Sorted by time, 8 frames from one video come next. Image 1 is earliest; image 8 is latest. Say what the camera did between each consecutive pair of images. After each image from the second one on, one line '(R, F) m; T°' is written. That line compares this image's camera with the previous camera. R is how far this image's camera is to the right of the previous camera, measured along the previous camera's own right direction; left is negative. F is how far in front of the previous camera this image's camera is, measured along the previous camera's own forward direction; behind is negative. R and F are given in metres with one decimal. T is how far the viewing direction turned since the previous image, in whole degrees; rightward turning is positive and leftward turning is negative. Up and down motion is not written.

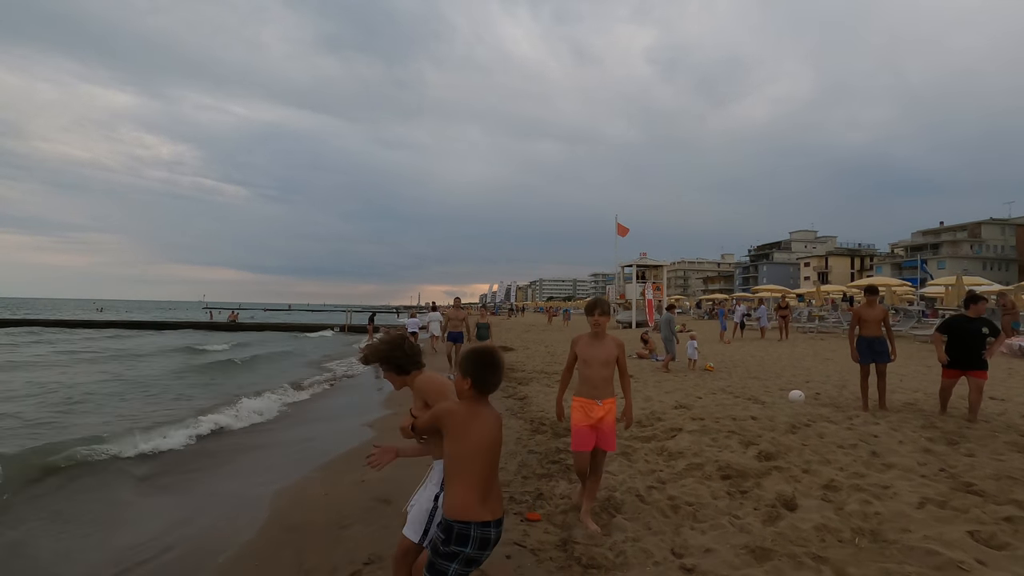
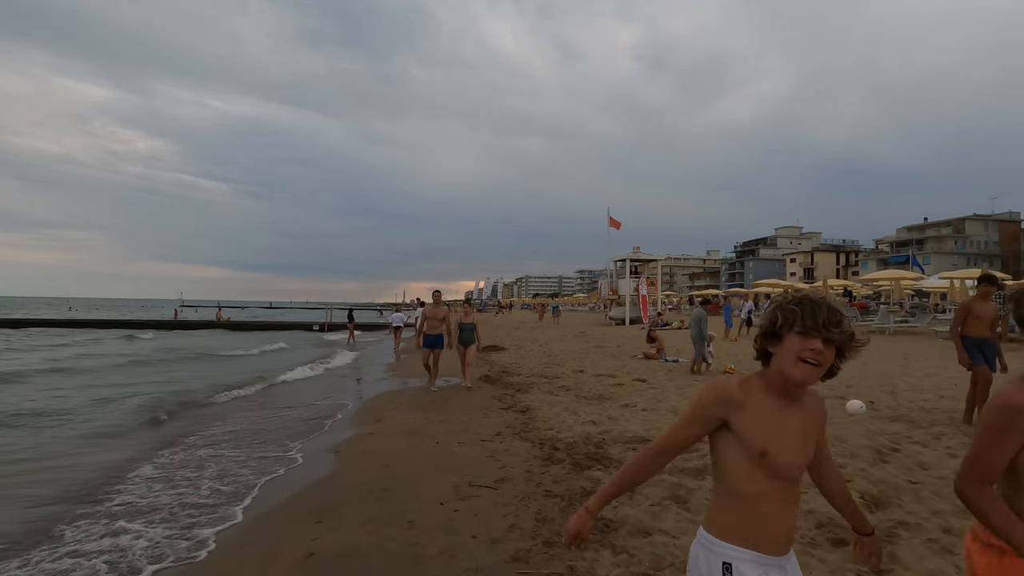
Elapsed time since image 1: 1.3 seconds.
(-0.2, +1.5) m; +2°
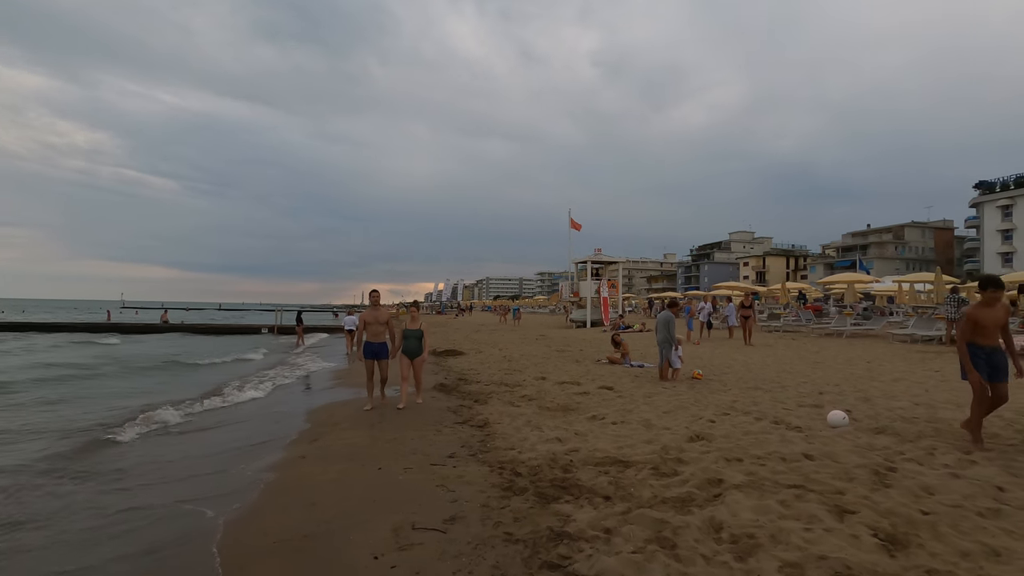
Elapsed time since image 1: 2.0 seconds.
(0.0, +0.8) m; +4°
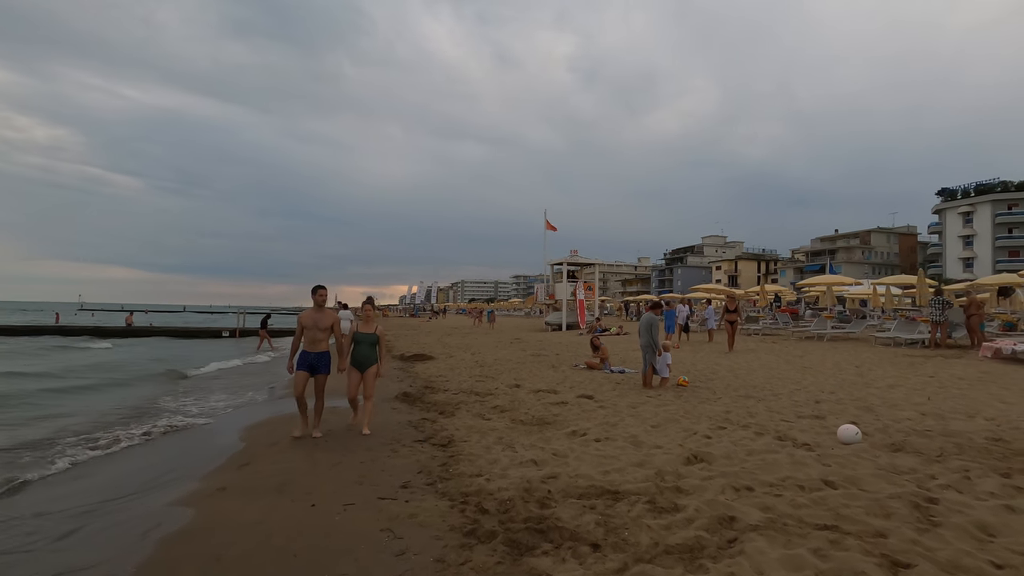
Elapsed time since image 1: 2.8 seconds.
(+0.1, +0.9) m; +3°
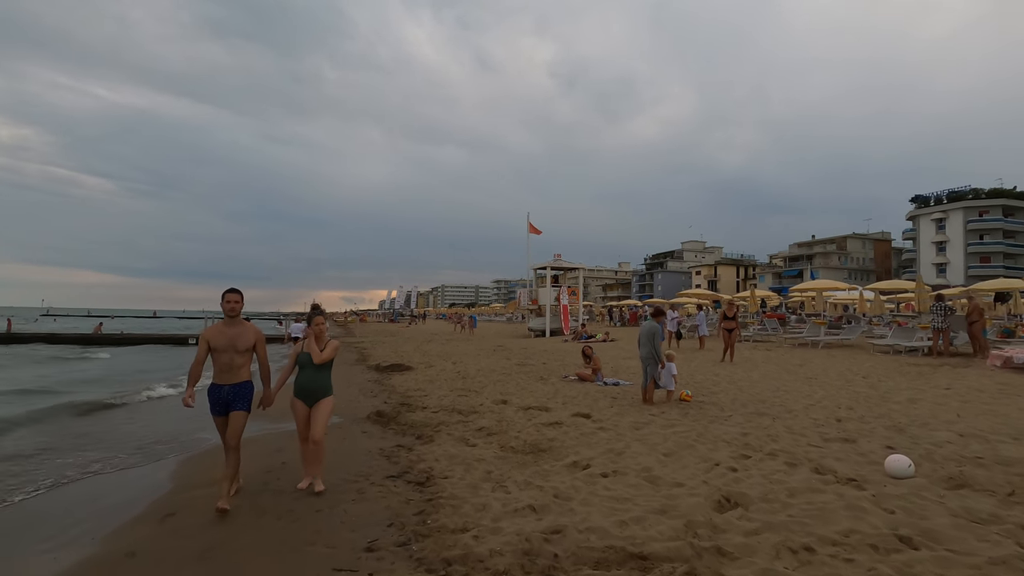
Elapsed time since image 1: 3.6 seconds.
(-0.1, +0.9) m; +2°
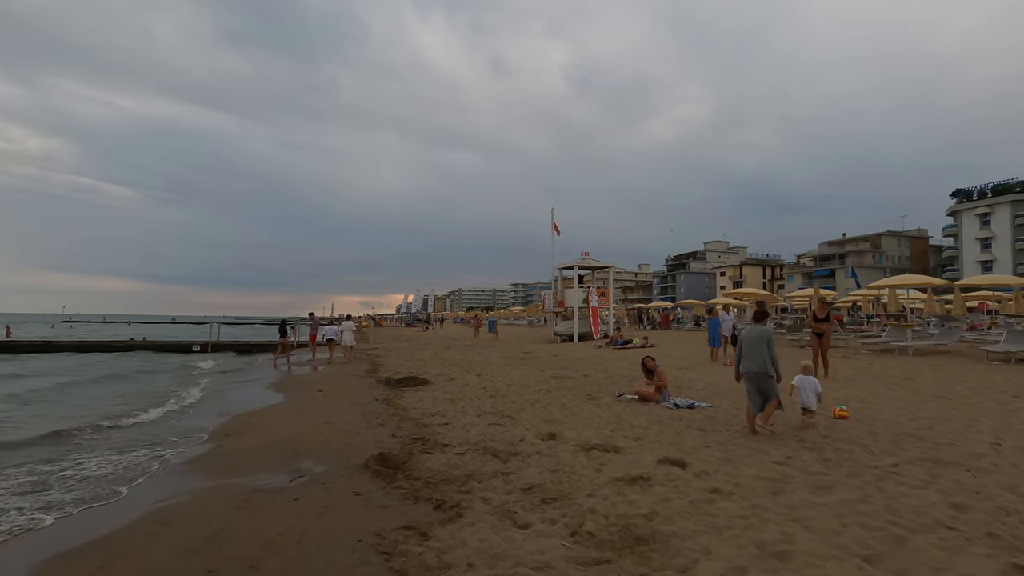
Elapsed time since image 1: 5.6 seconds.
(-0.4, +2.4) m; -2°
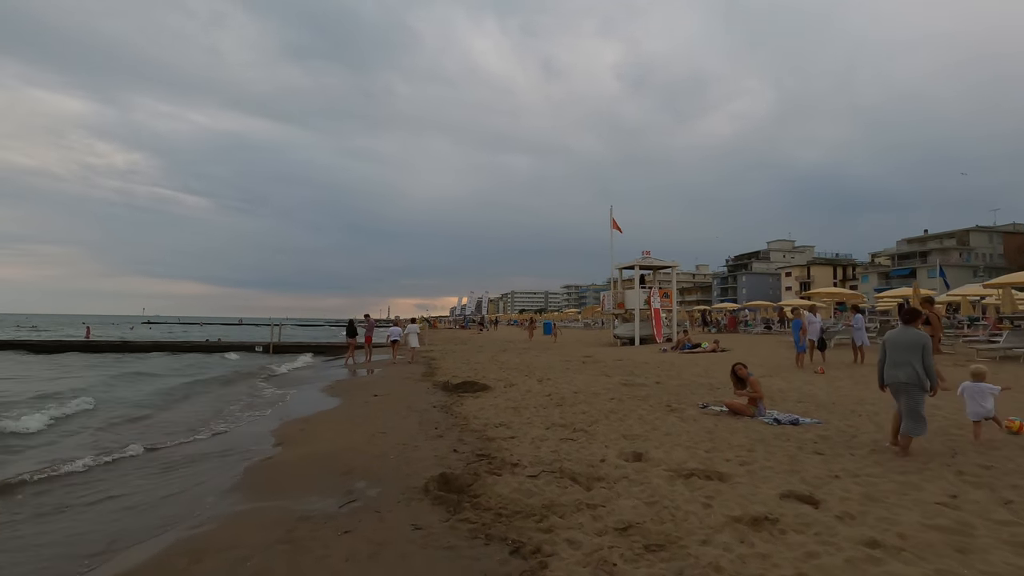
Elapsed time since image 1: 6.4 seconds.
(-0.3, +0.9) m; -6°
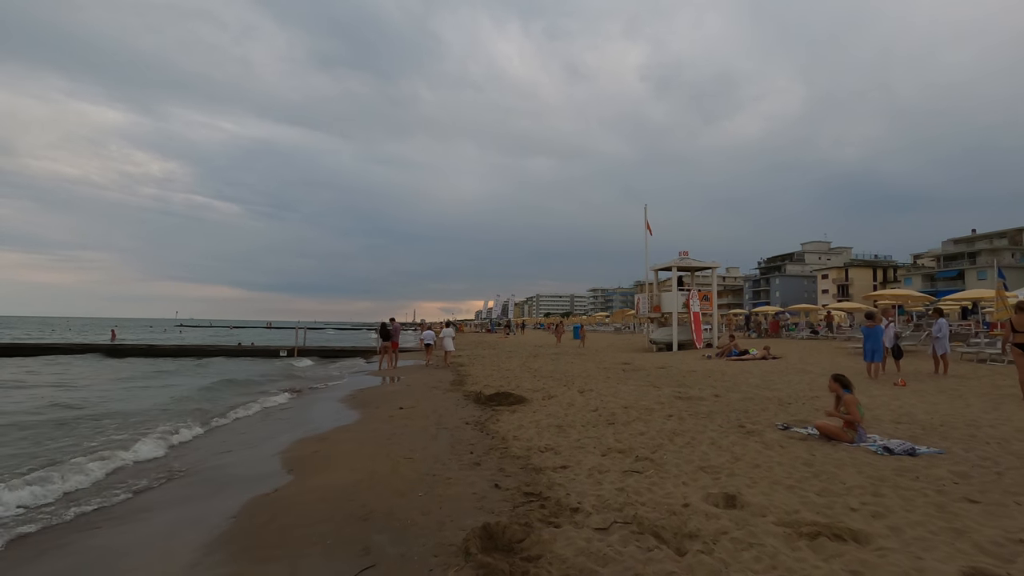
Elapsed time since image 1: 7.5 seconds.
(-0.3, +1.2) m; -3°
